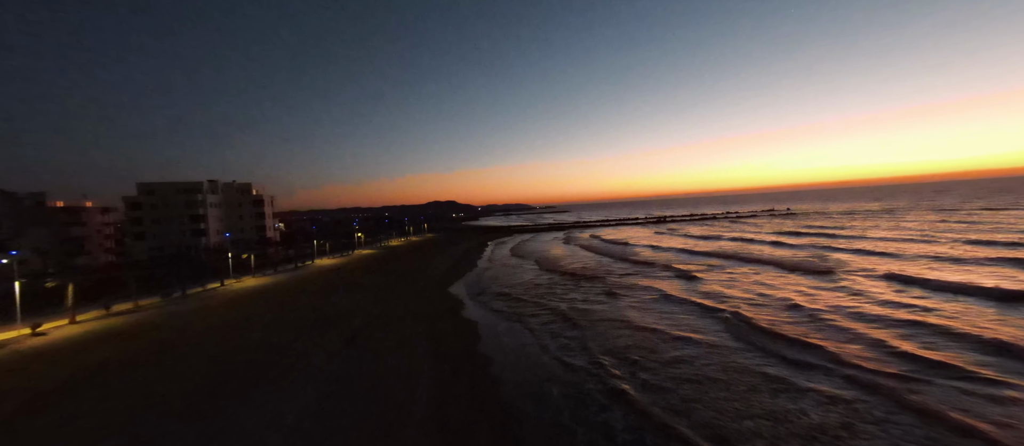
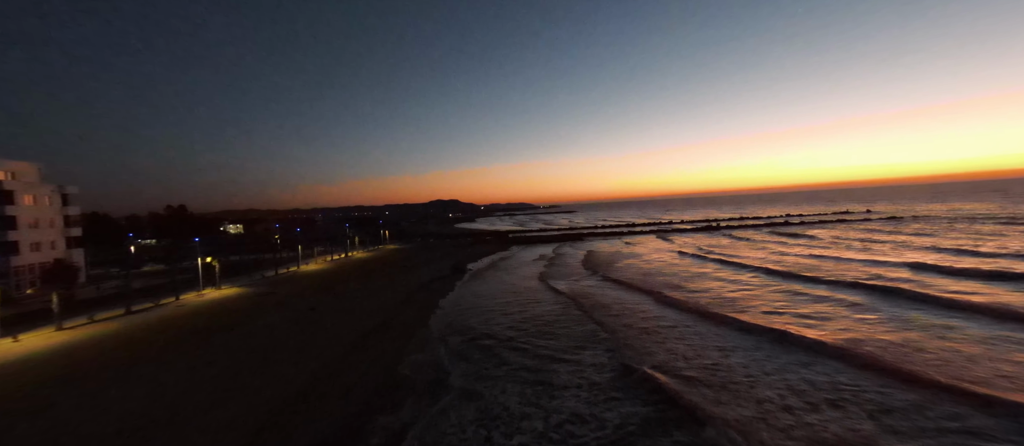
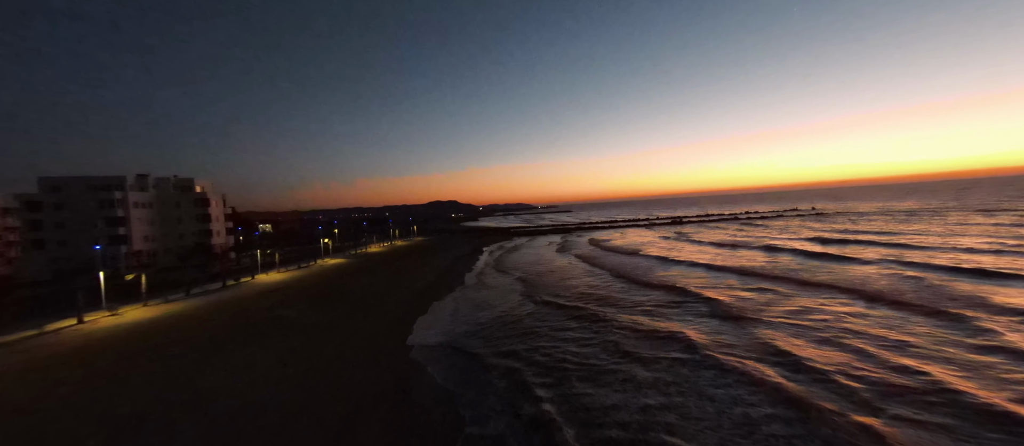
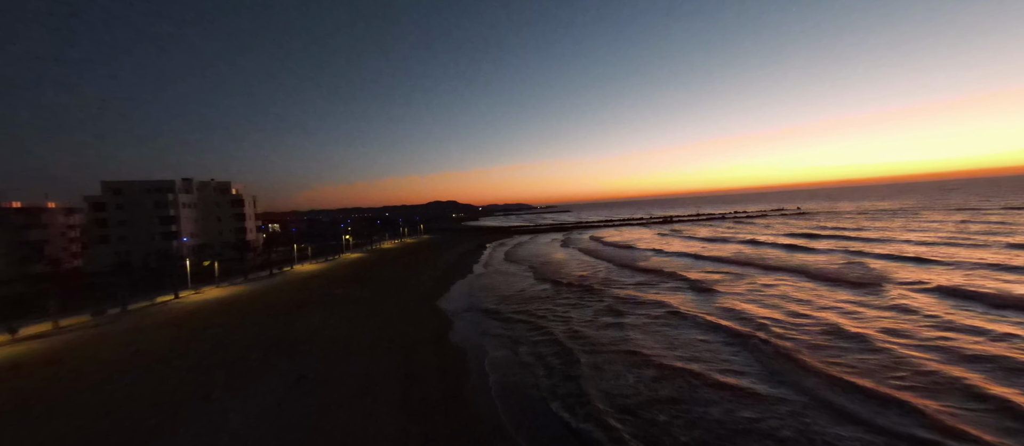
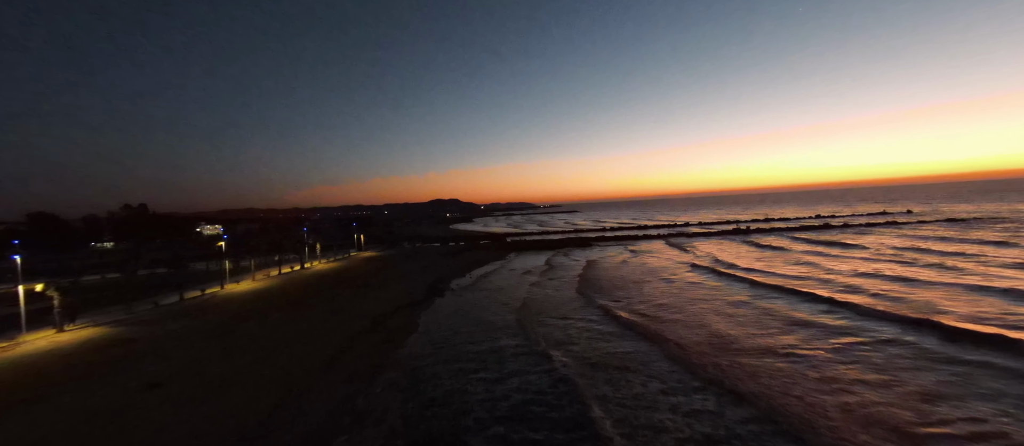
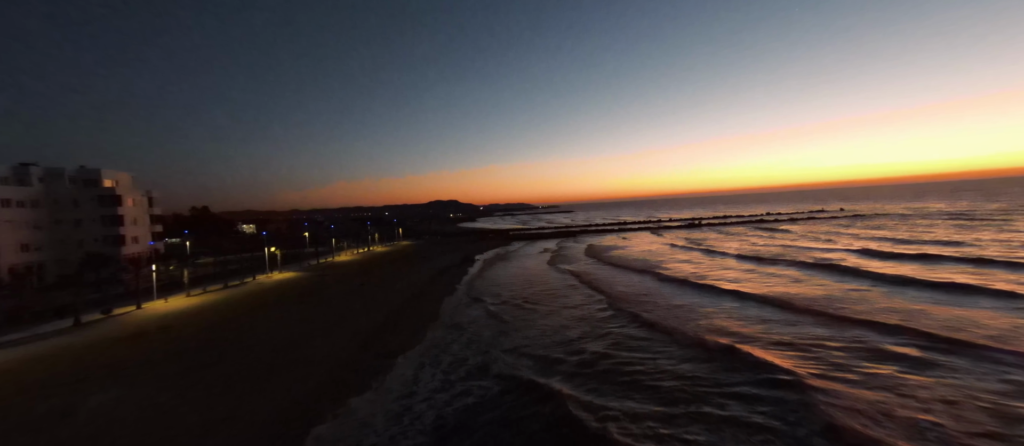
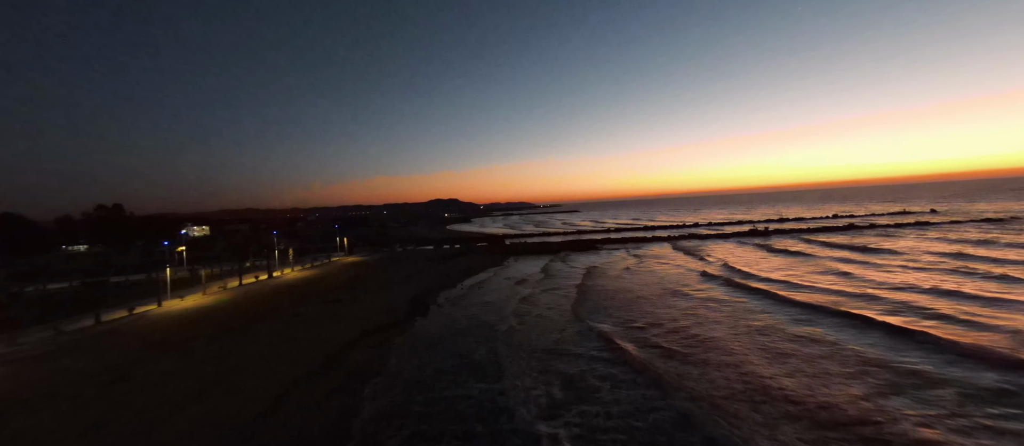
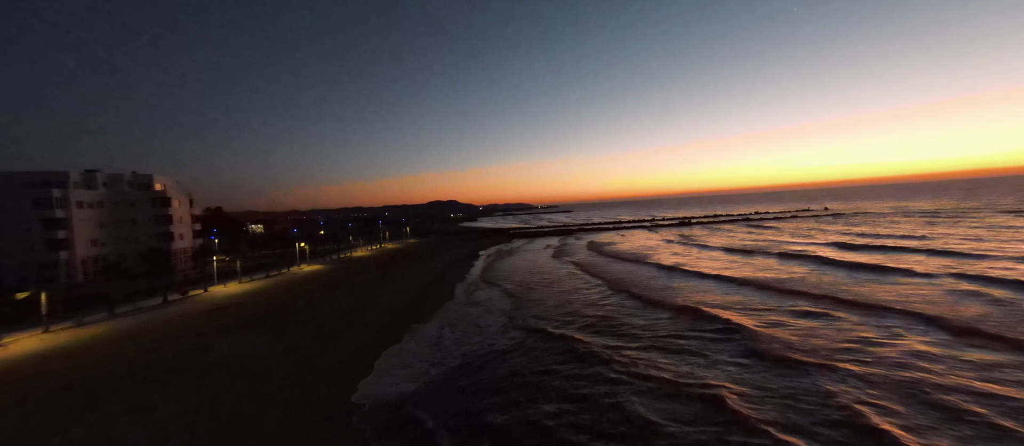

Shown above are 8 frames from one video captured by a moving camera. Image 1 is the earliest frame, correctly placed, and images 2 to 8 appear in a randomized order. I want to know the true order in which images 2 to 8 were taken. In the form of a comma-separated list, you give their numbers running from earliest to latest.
4, 3, 8, 6, 2, 5, 7
